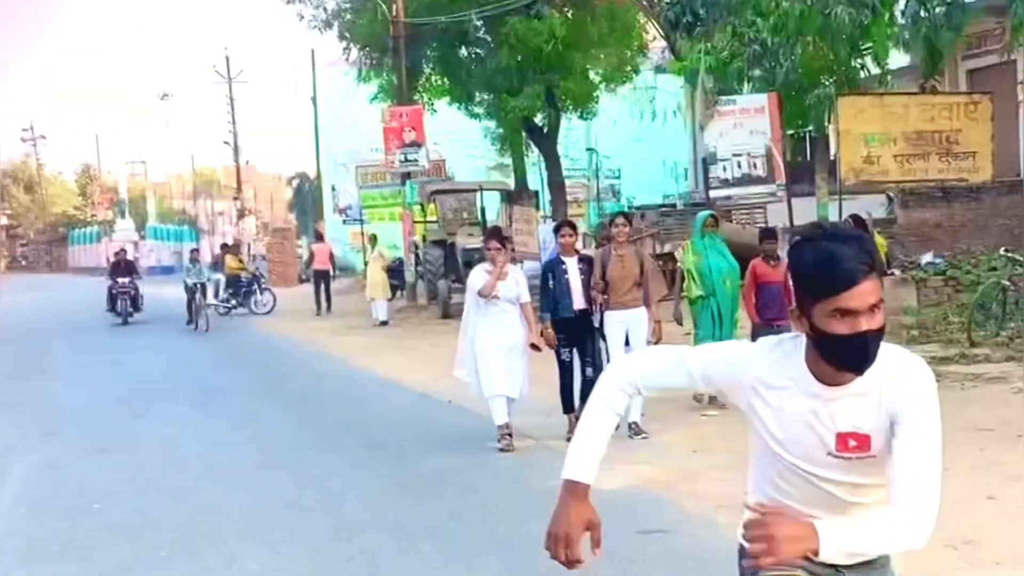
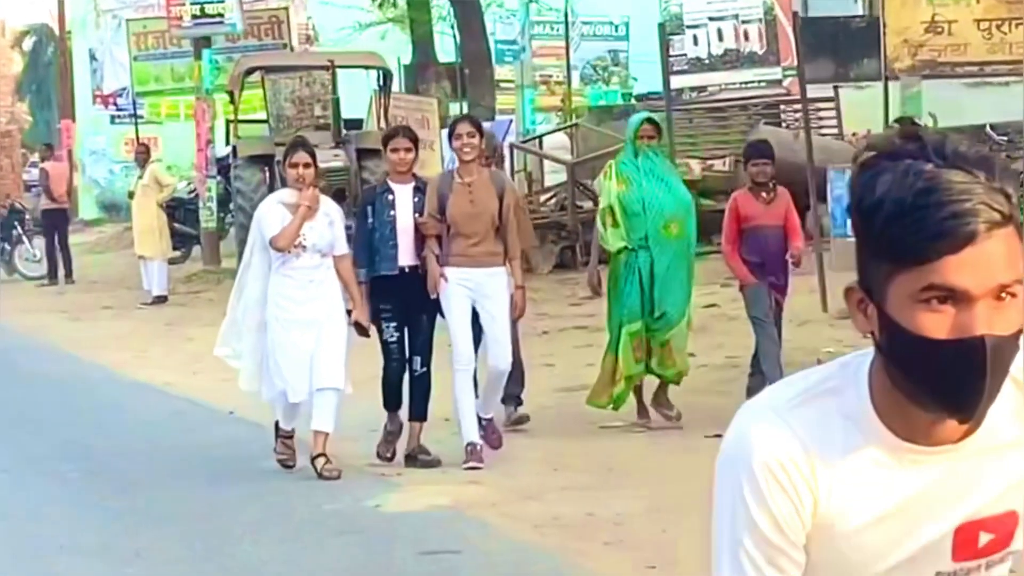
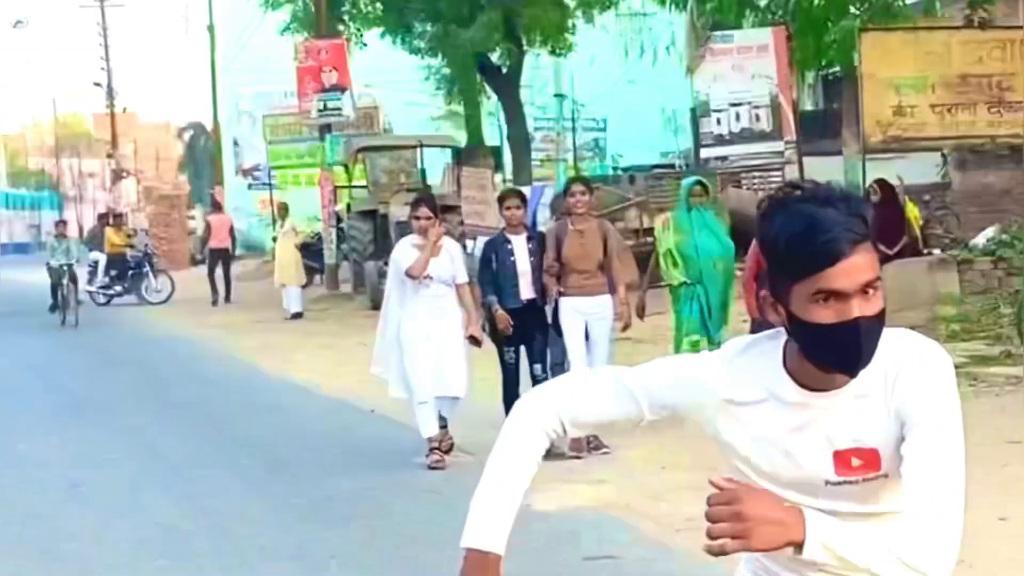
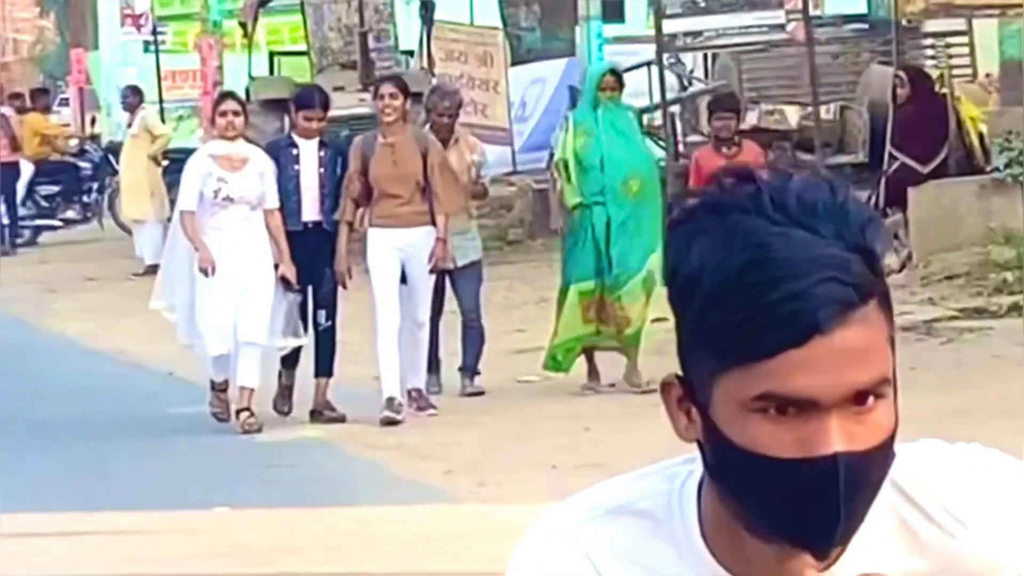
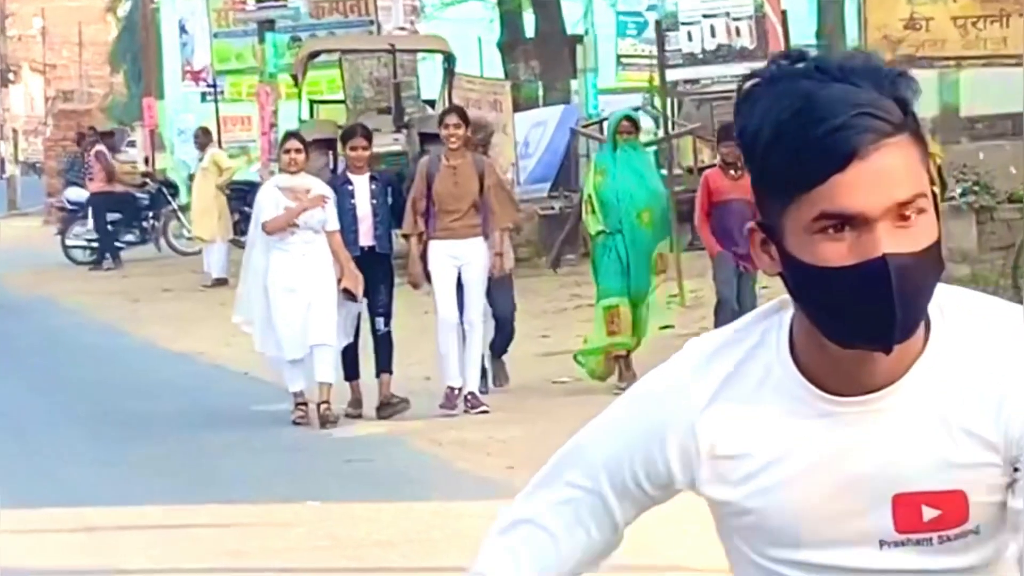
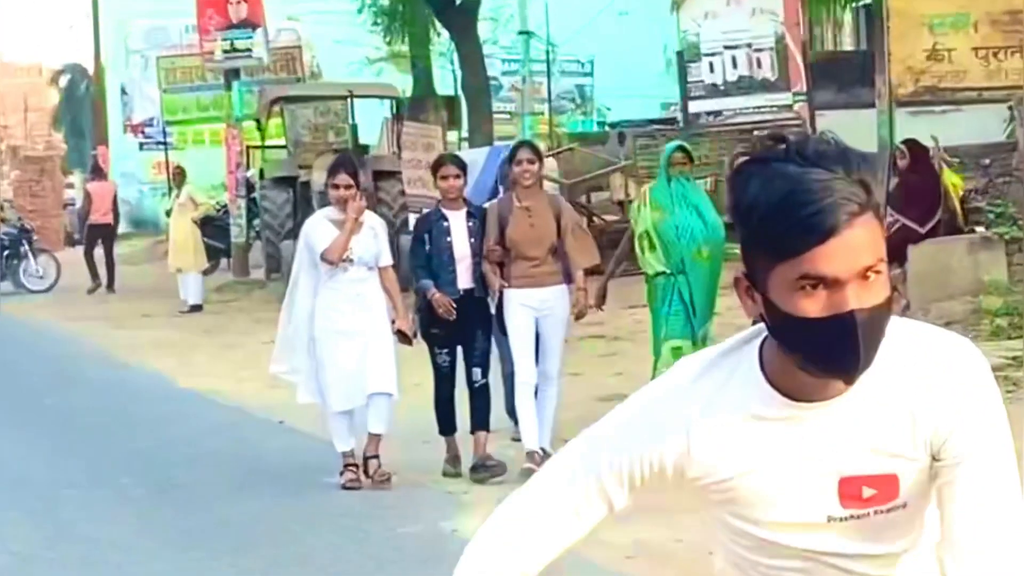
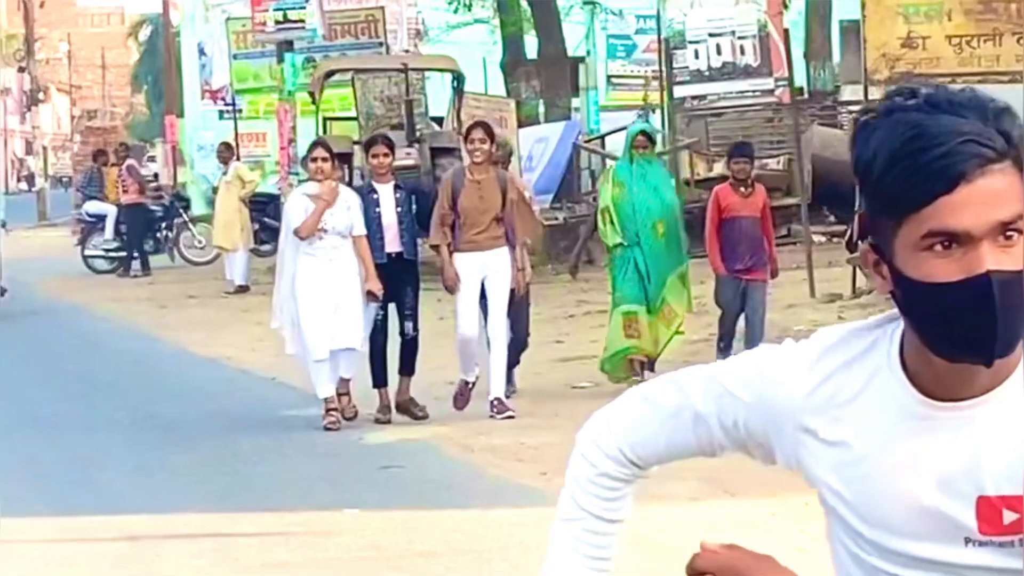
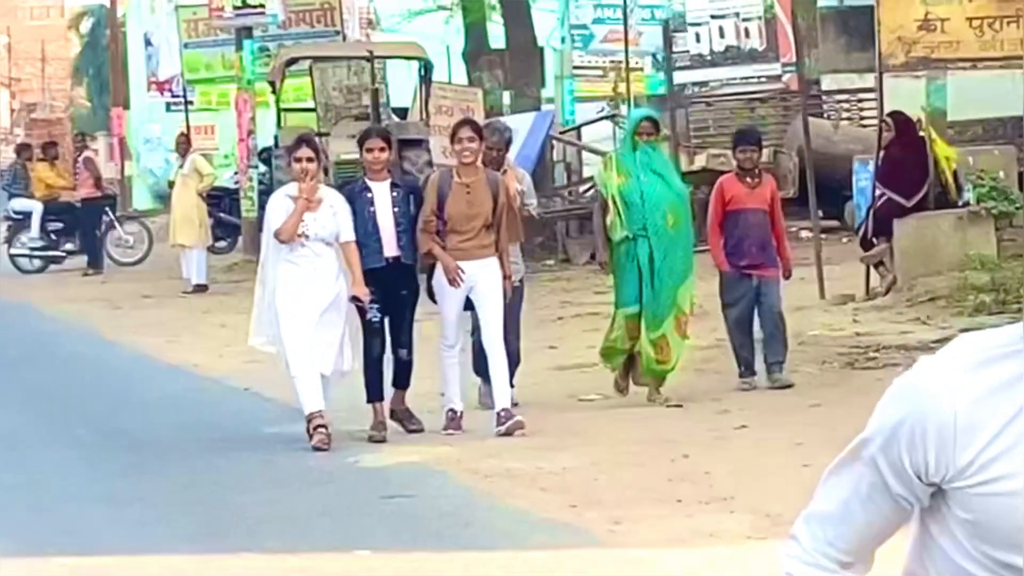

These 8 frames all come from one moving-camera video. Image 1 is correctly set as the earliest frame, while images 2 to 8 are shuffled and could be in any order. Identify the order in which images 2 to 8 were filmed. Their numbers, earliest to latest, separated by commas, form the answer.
3, 6, 2, 8, 7, 5, 4
